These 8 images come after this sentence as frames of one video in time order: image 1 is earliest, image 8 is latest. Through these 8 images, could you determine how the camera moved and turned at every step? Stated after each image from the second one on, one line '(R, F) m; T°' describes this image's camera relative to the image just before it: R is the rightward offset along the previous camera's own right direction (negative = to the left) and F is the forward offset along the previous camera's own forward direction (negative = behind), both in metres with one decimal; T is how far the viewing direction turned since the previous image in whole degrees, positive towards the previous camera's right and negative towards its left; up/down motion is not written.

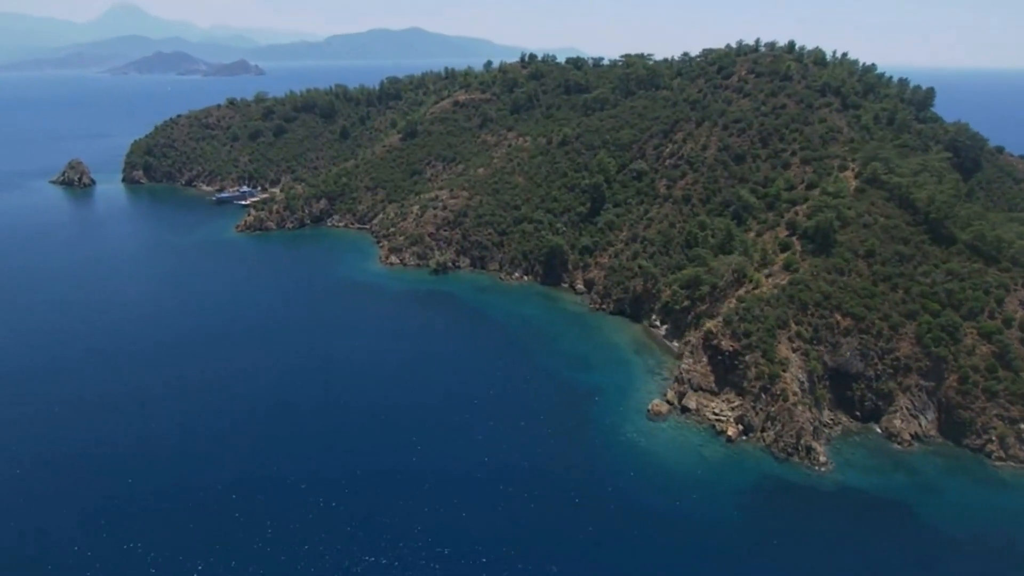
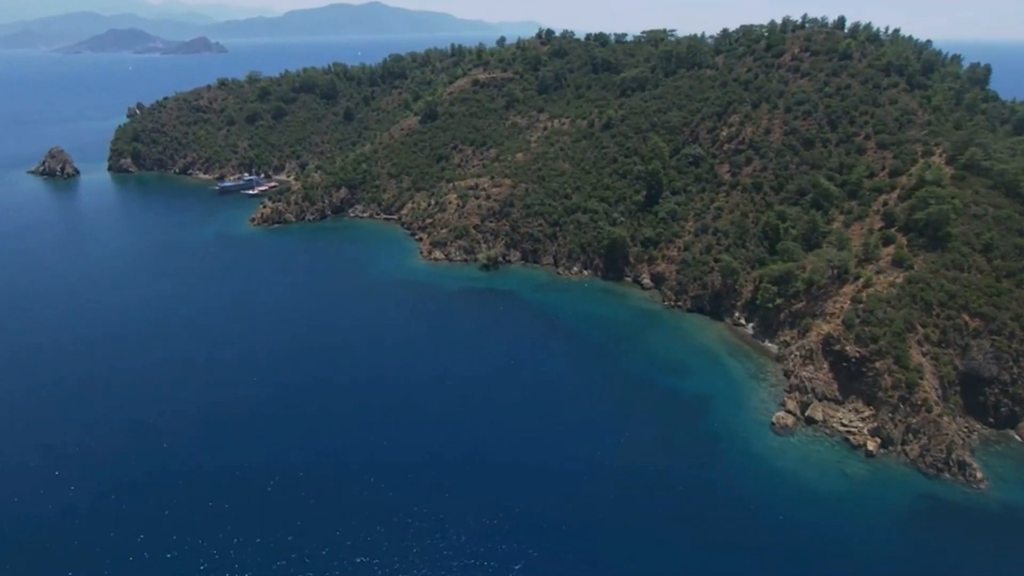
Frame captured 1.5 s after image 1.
(-12.8, +6.9) m; +3°
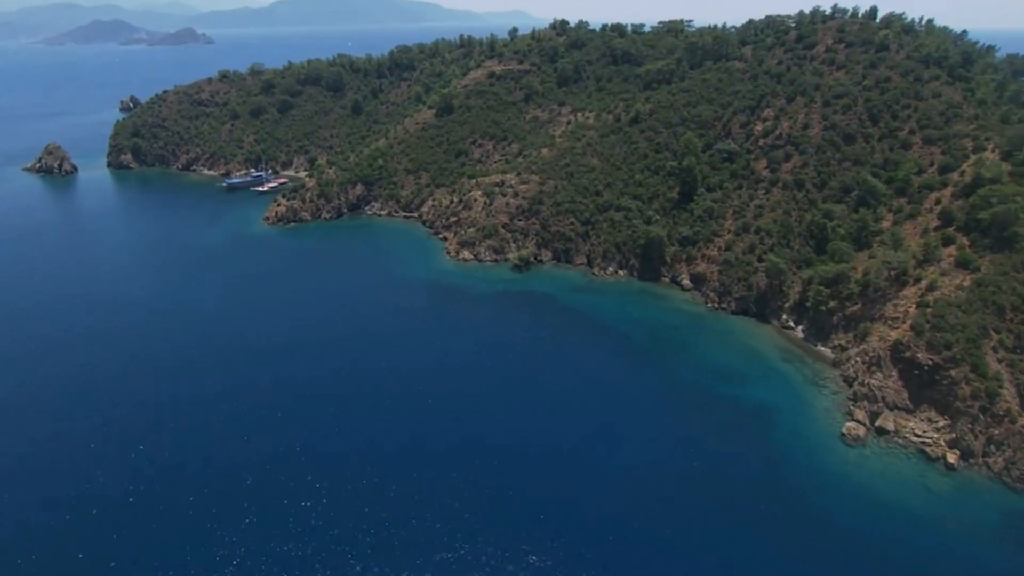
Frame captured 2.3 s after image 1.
(-5.8, +3.5) m; +1°
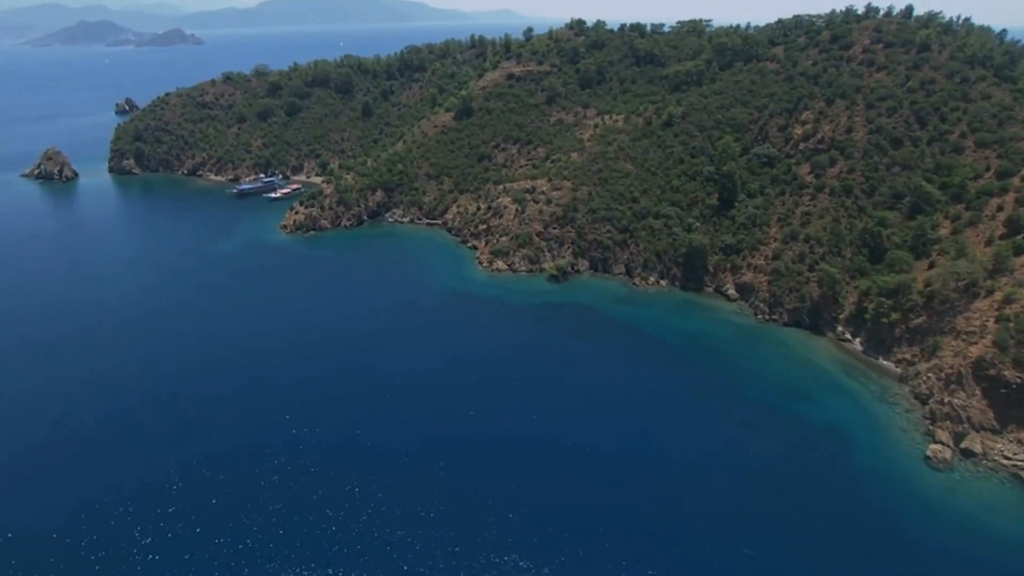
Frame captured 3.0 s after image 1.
(-6.1, +3.9) m; +1°
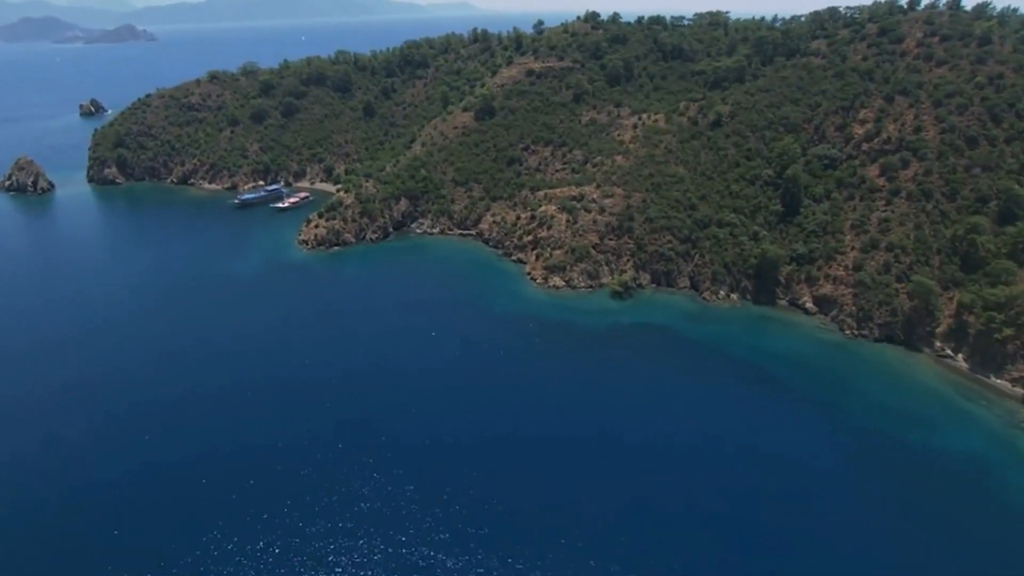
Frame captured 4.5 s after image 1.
(-11.4, +7.7) m; +3°
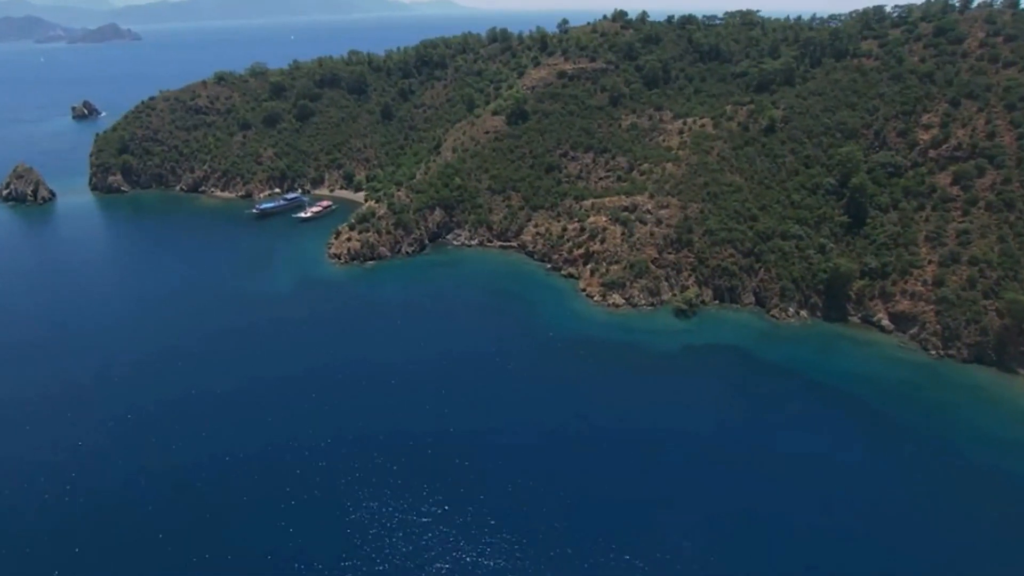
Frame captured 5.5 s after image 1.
(-7.8, +5.7) m; +1°
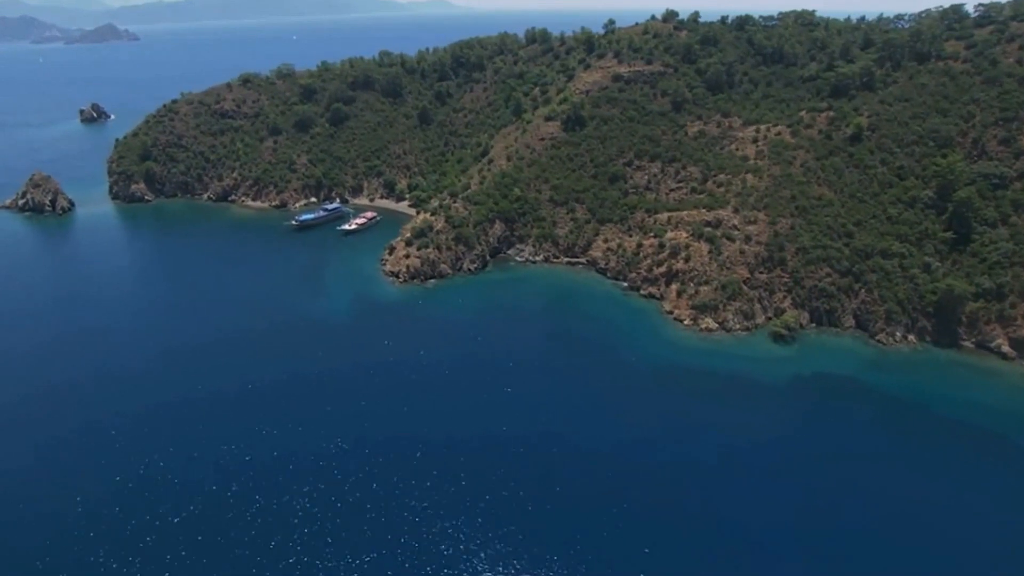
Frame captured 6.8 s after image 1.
(-9.1, +7.0) m; +1°
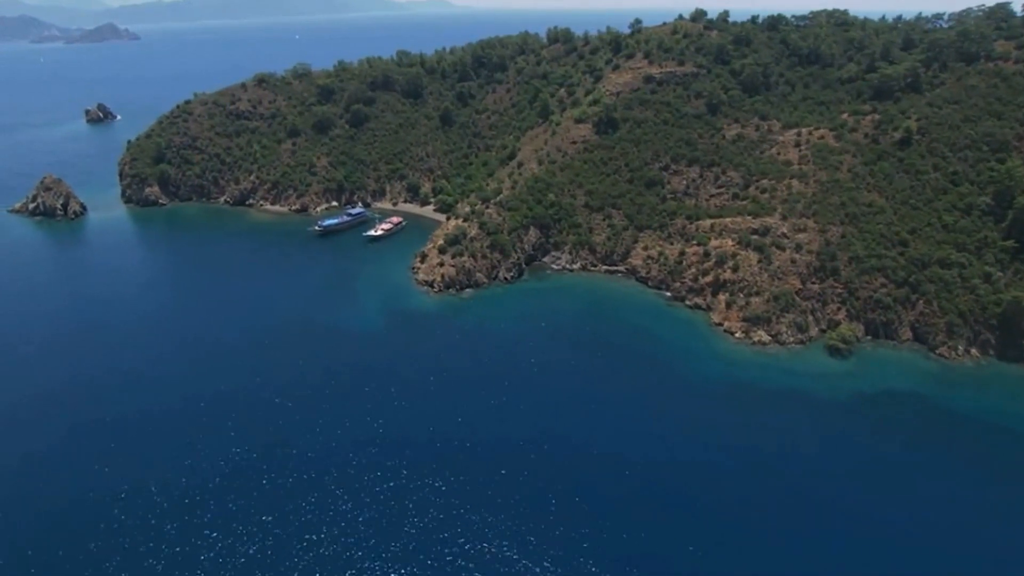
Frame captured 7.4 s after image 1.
(-4.5, +3.5) m; 0°
